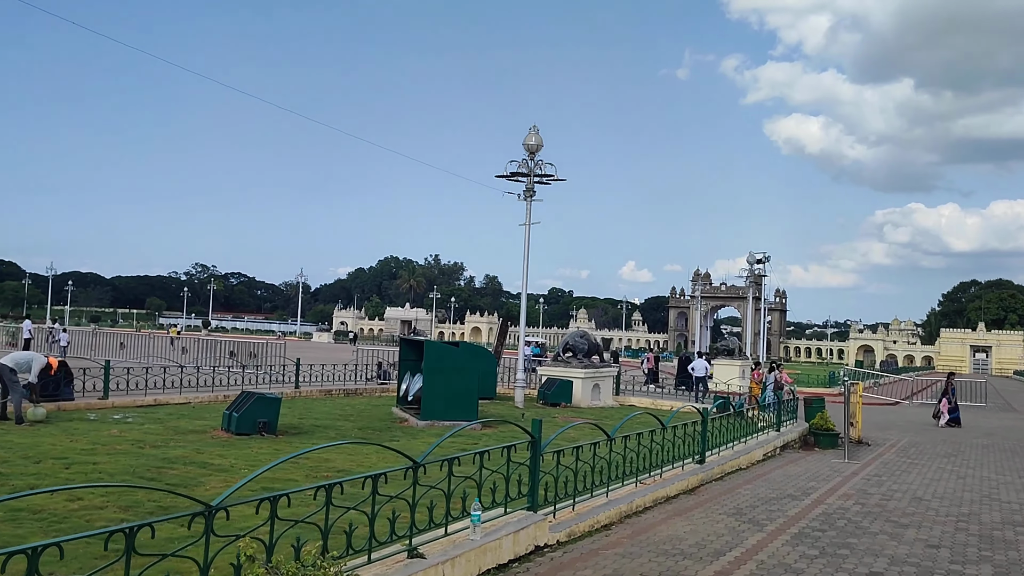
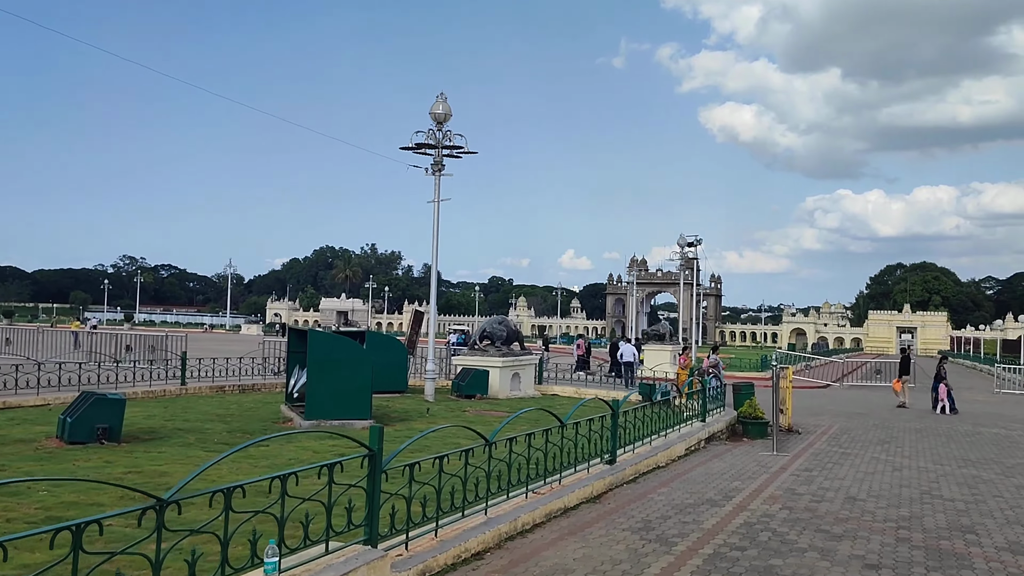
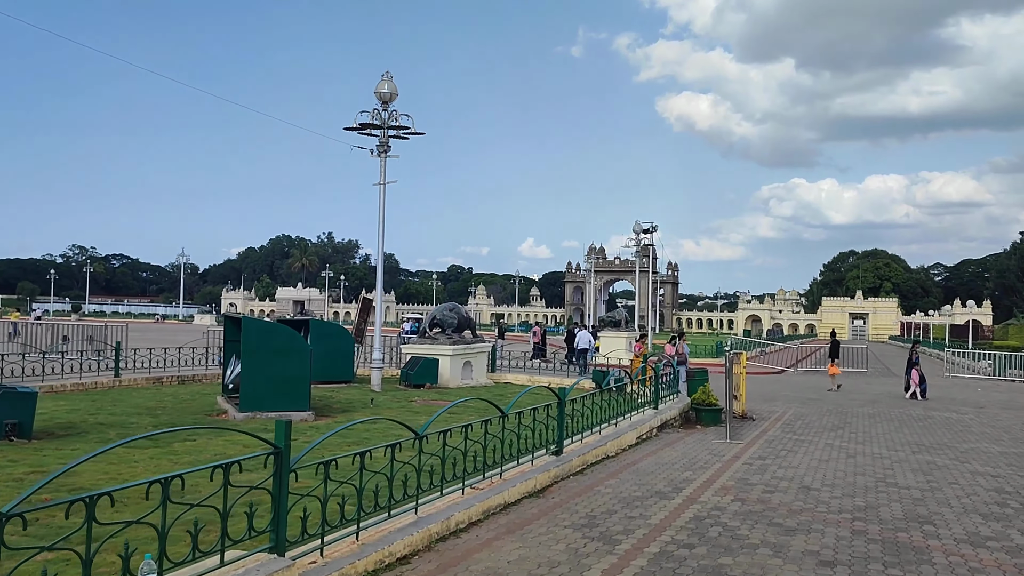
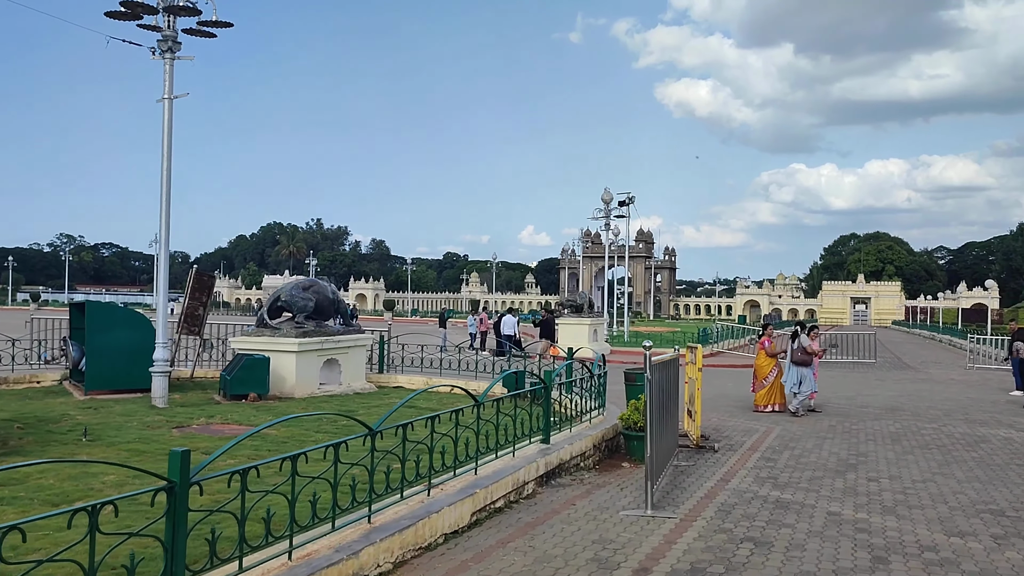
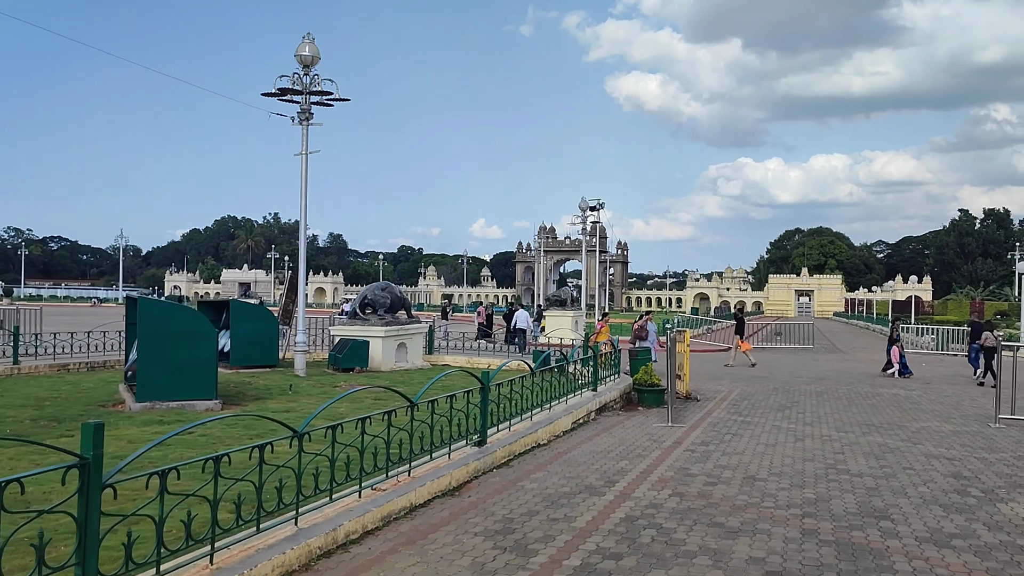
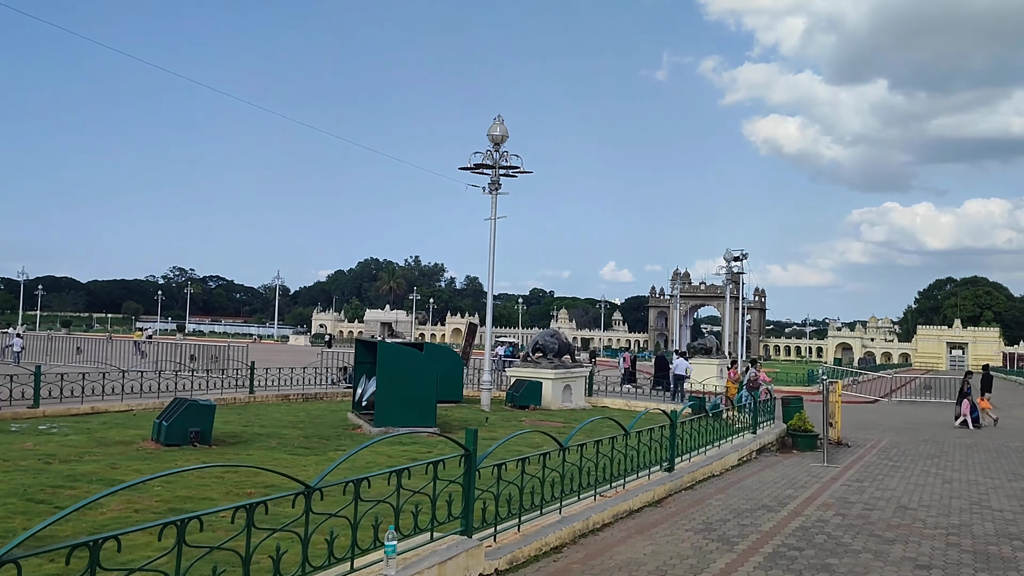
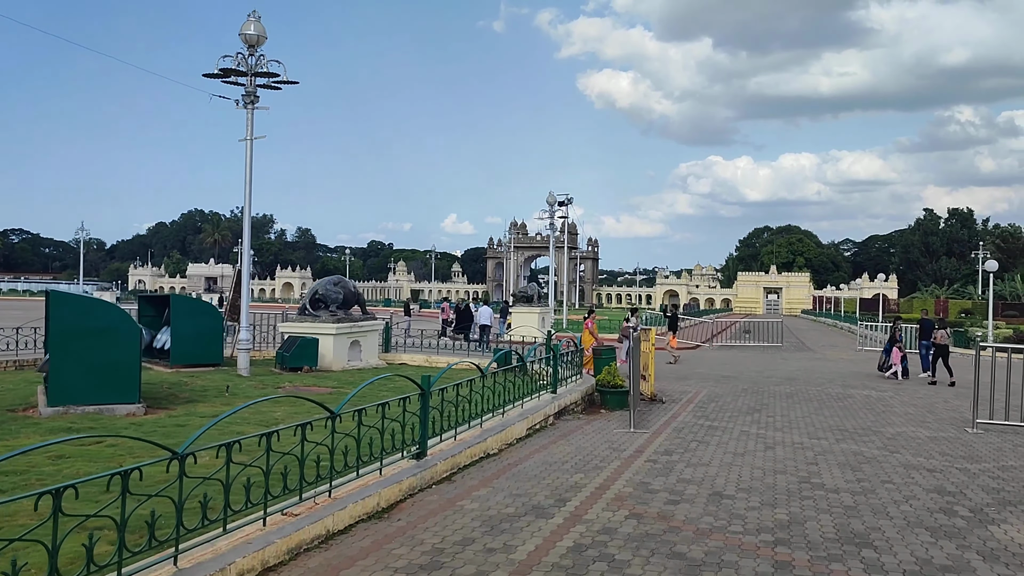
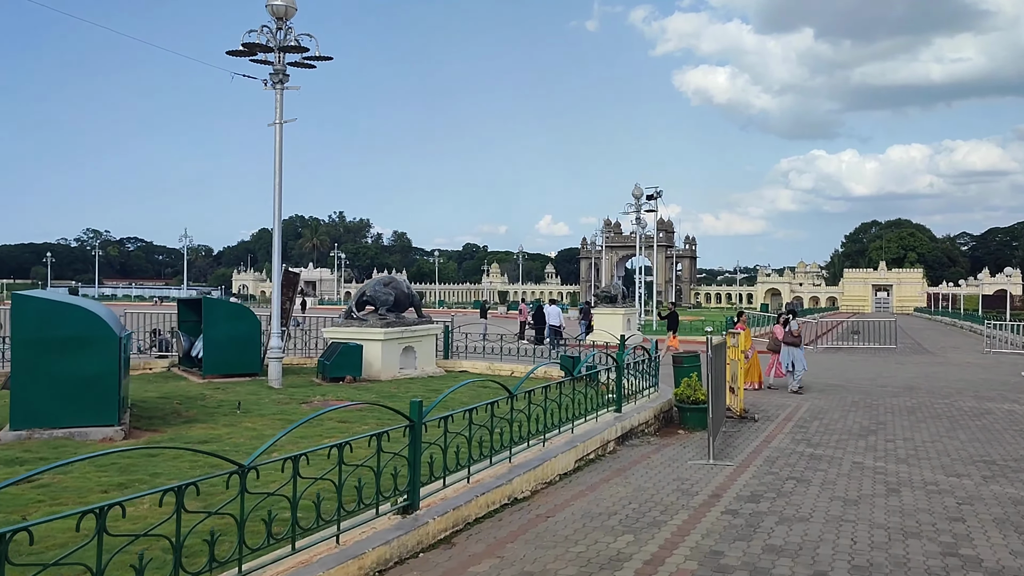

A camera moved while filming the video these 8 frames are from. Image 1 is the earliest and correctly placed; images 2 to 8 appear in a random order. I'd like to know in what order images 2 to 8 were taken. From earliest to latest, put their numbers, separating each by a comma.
6, 2, 3, 5, 7, 8, 4
